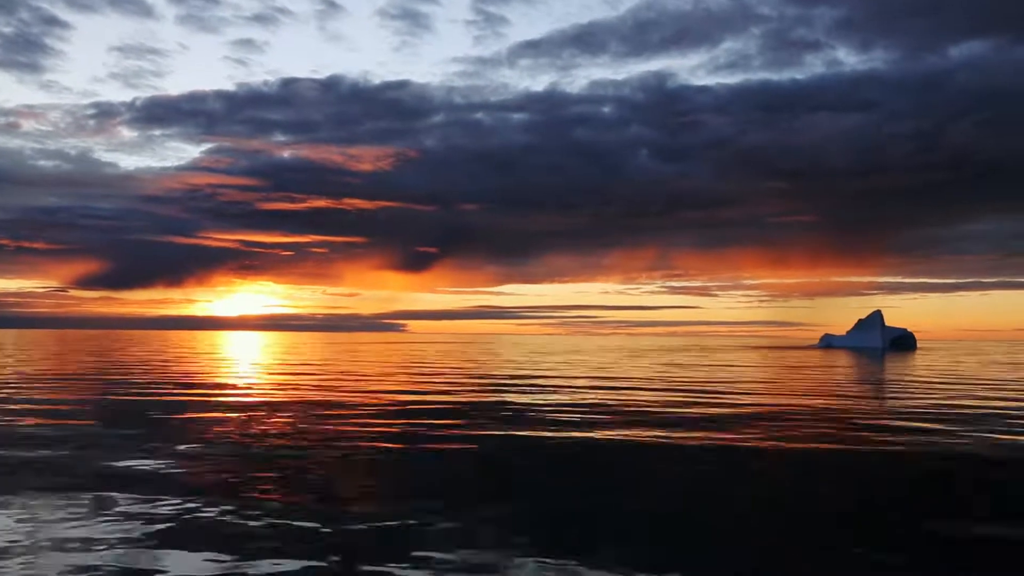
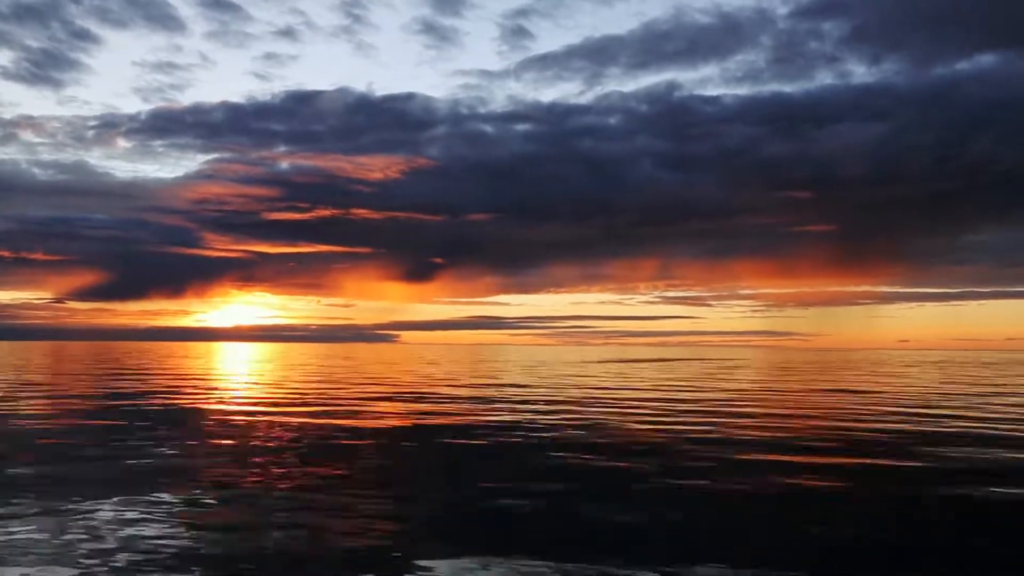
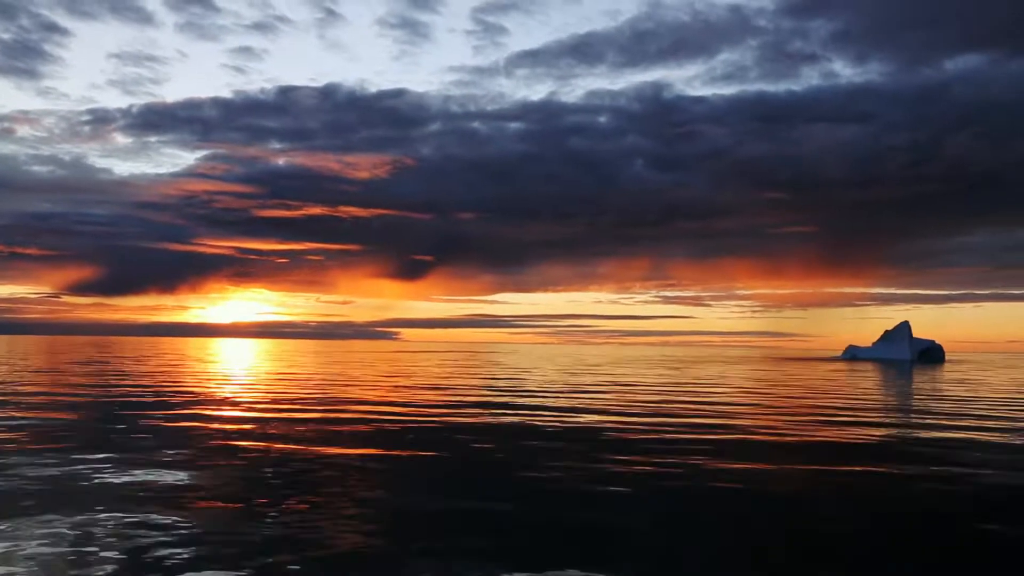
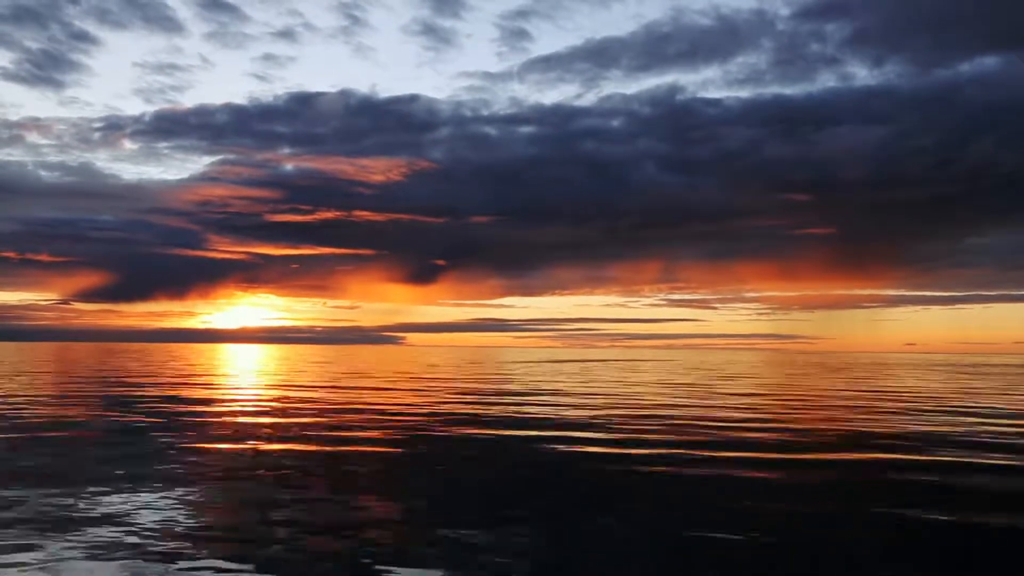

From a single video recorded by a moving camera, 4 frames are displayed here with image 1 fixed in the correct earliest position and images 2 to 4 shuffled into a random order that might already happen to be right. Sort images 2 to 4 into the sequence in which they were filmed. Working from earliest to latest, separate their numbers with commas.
3, 4, 2
